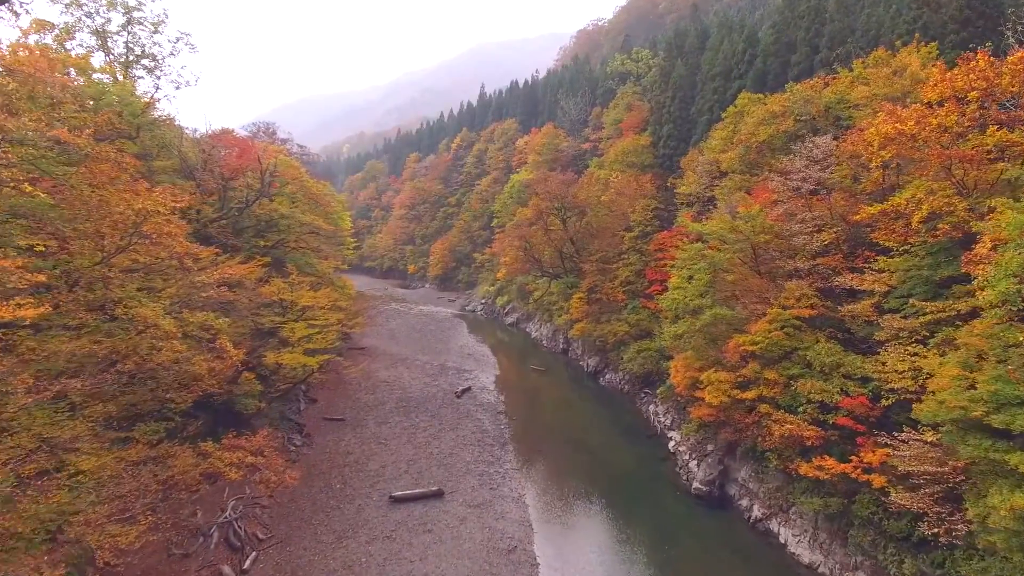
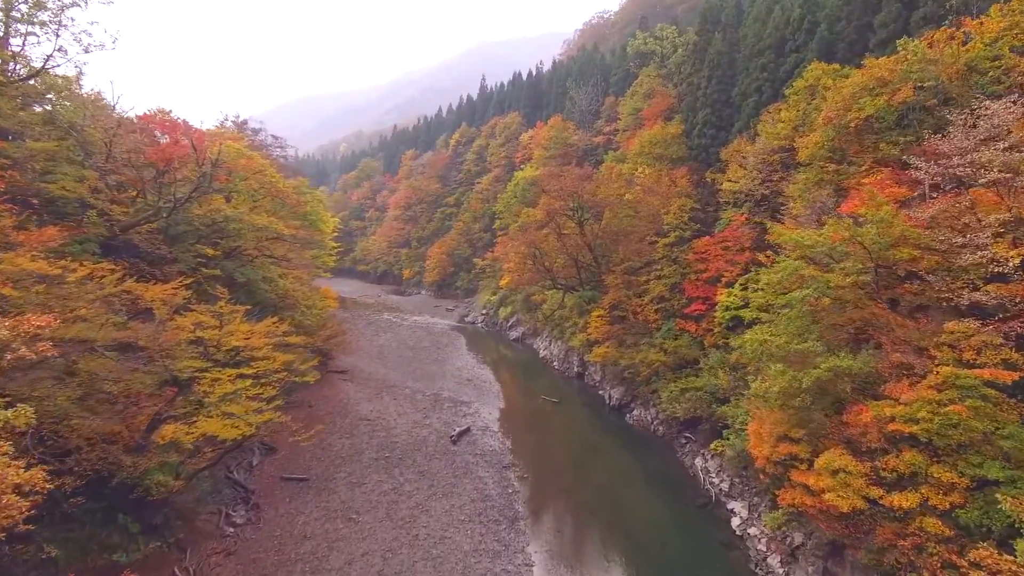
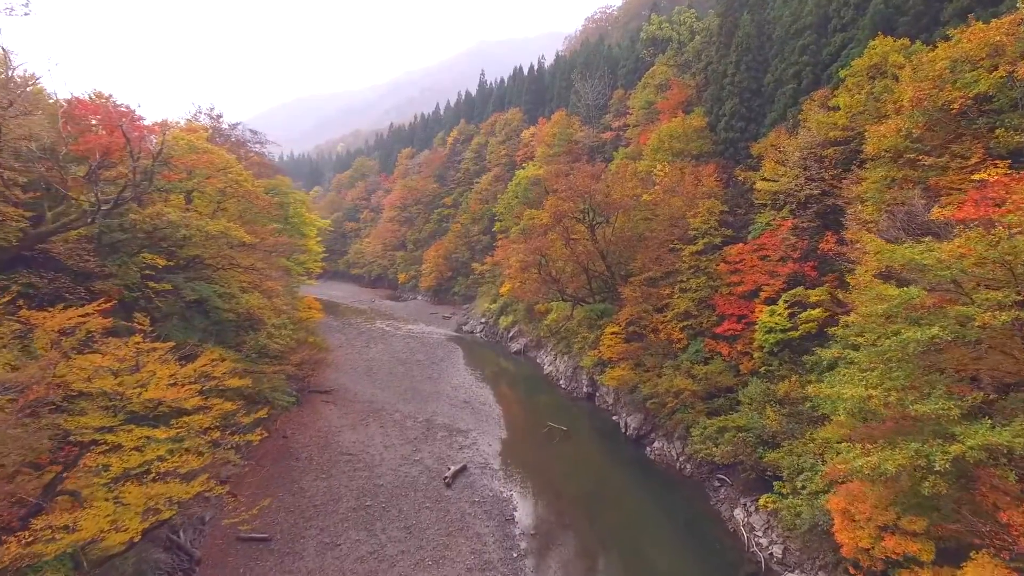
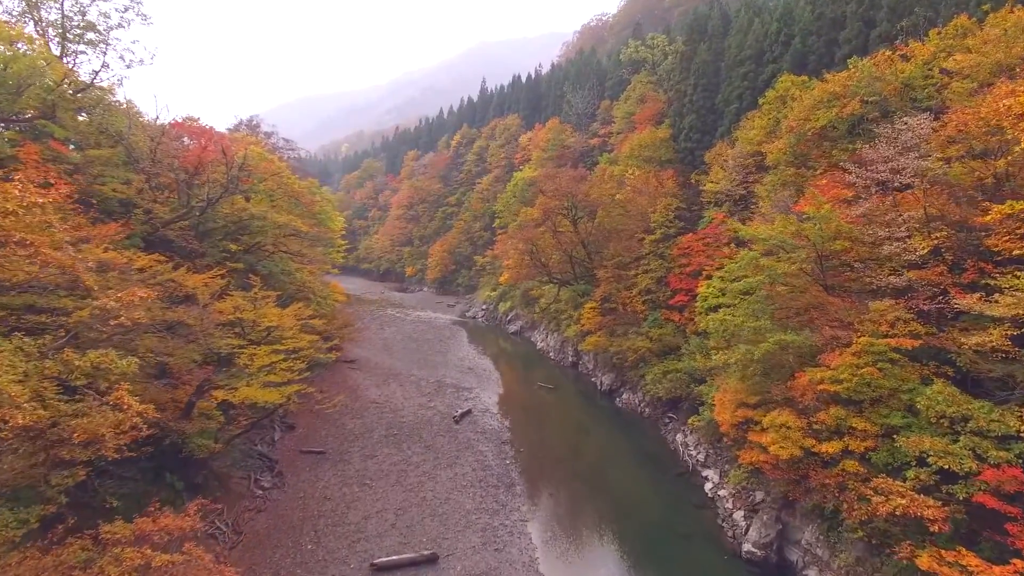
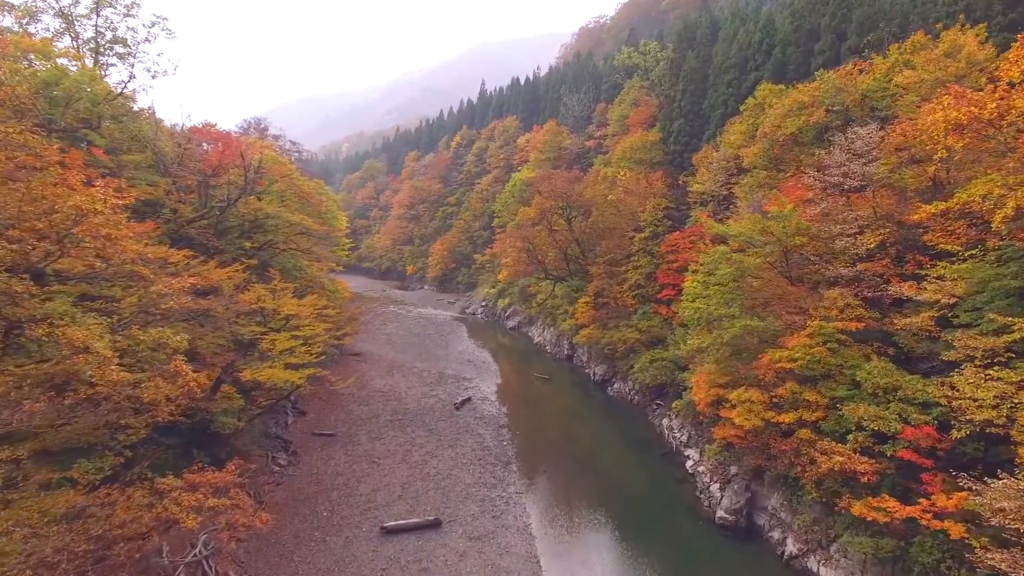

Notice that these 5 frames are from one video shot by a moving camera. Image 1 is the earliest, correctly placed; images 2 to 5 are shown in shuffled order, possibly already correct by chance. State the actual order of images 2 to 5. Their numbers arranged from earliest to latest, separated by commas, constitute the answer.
5, 4, 2, 3
